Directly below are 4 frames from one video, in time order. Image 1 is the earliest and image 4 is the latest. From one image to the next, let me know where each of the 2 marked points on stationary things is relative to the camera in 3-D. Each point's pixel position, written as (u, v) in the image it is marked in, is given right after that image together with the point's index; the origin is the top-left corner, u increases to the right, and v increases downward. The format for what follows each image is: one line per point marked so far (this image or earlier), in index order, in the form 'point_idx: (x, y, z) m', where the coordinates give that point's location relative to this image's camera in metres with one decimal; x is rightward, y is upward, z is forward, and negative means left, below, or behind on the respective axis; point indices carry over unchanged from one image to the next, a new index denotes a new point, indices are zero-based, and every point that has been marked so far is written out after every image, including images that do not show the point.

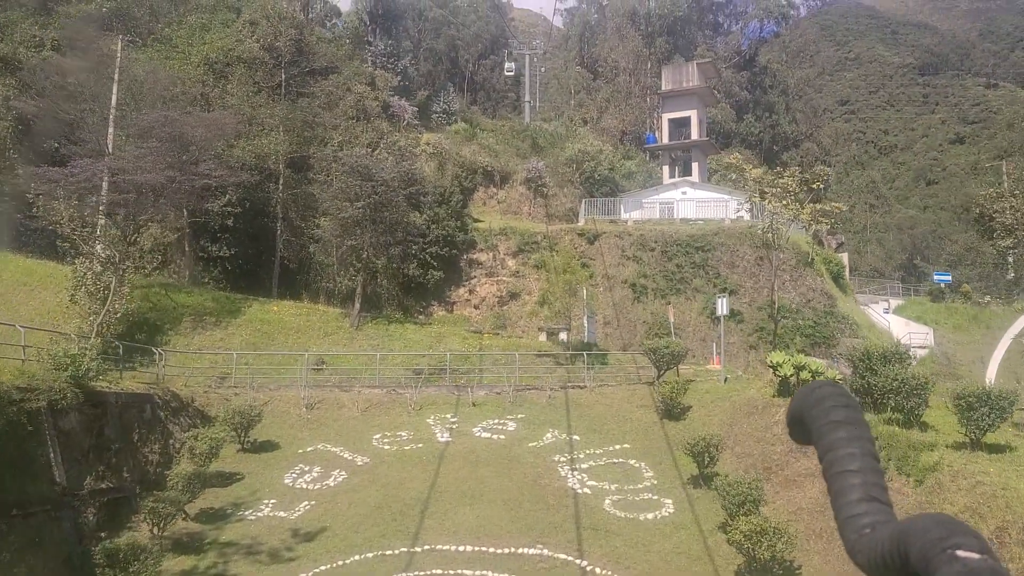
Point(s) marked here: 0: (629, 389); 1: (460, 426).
0: (+3.0, -2.6, +18.0) m
1: (-1.2, -3.2, +15.9) m
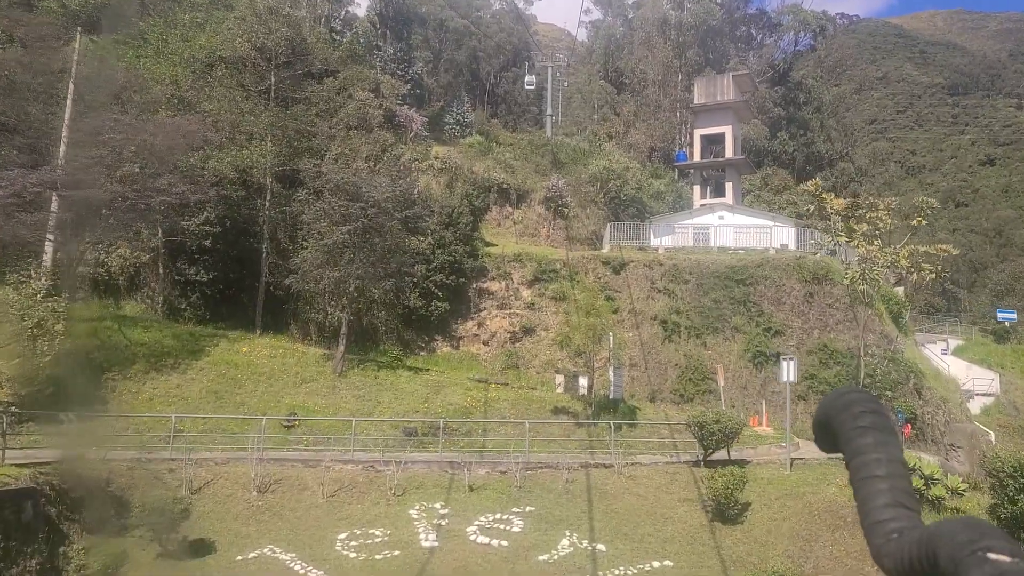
0: (+3.2, -3.8, +14.3) m
1: (-1.1, -4.3, +12.3) m
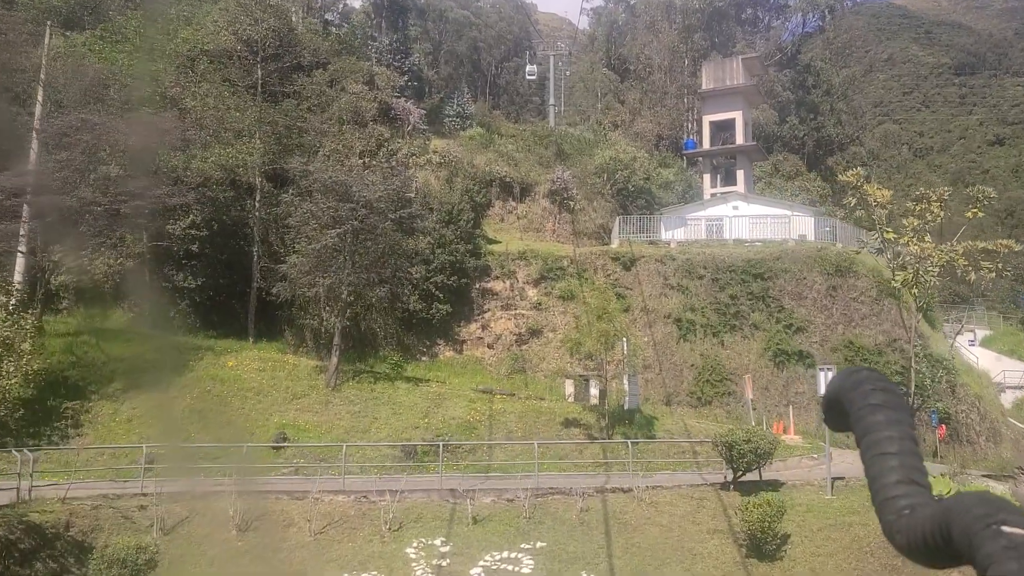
0: (+3.4, -3.9, +12.9) m
1: (-1.0, -4.5, +11.0) m
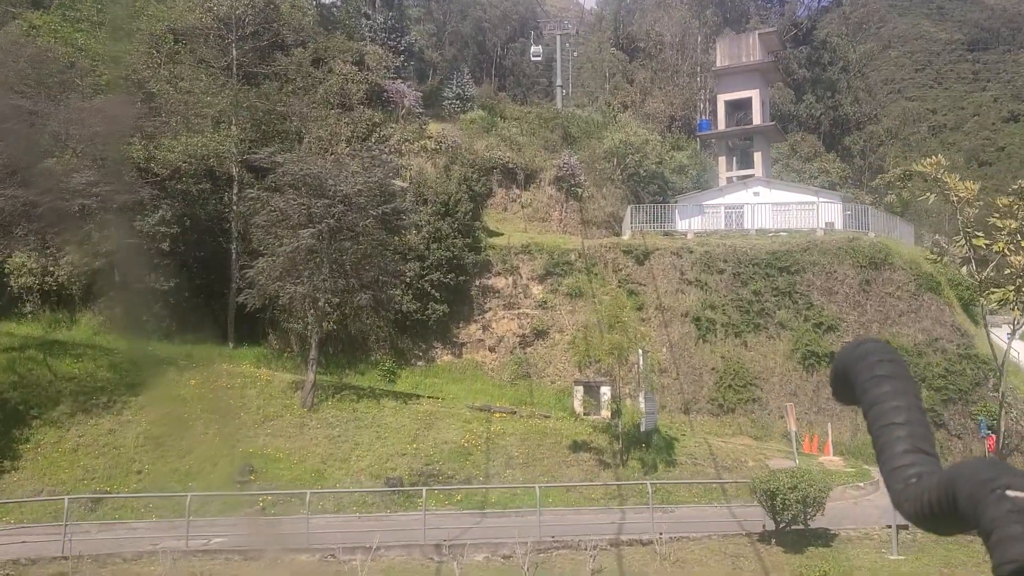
0: (+3.3, -4.1, +10.8) m
1: (-1.0, -4.8, +9.0) m
